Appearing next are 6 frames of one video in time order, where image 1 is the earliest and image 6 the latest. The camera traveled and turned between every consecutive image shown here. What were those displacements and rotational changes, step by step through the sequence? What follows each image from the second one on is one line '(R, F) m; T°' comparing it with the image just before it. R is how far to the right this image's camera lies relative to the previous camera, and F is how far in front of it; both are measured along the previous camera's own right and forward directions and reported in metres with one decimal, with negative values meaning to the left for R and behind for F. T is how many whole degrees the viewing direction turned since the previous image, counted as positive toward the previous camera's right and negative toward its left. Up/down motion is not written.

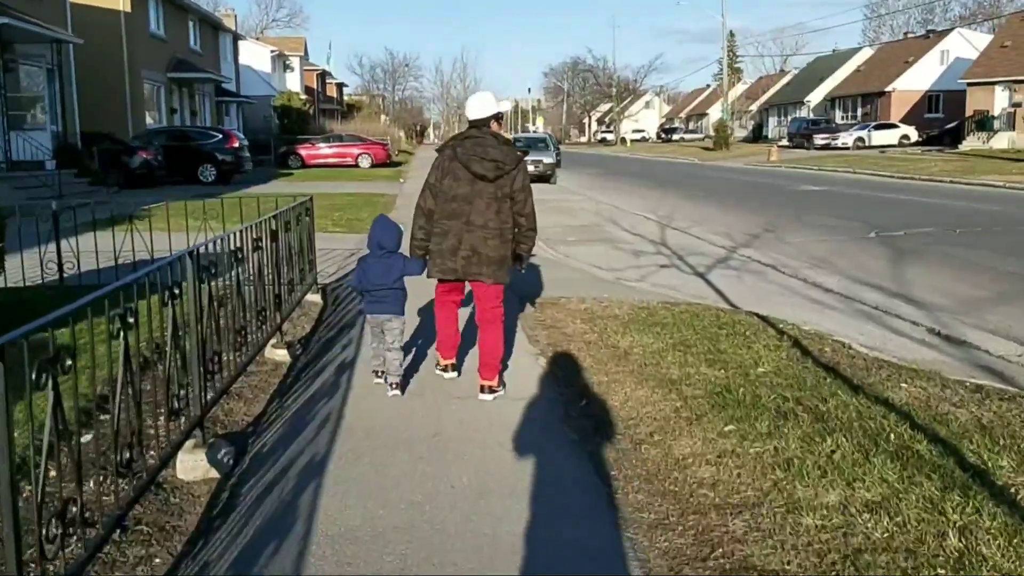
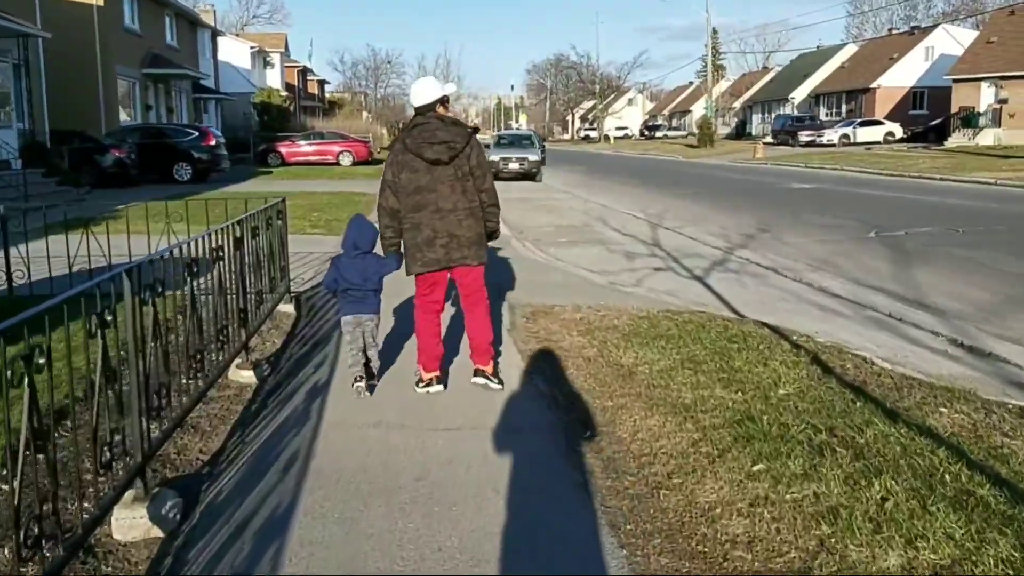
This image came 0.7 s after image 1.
(-0.1, +0.7) m; +1°
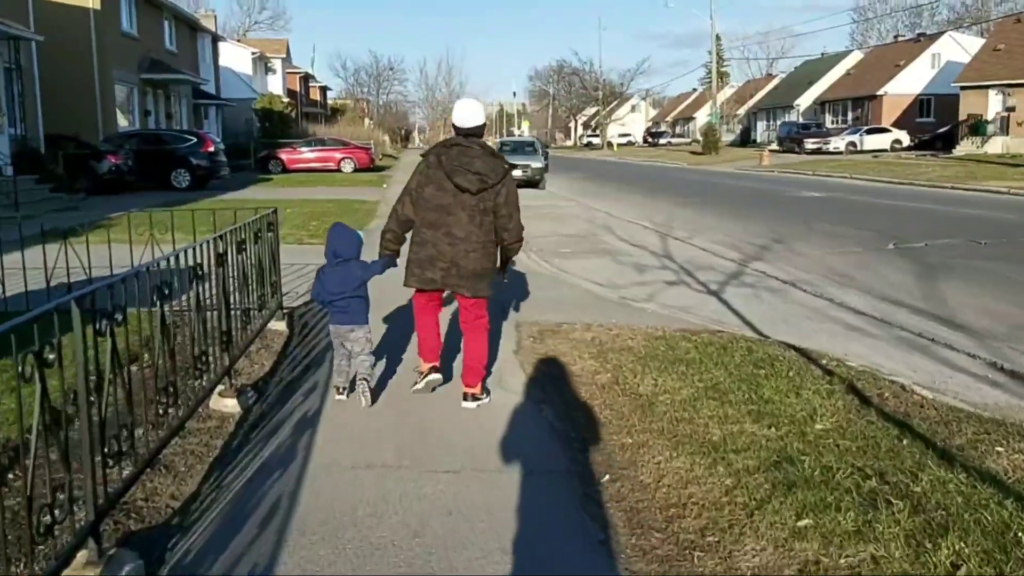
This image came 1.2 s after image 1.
(0.0, +0.5) m; 0°
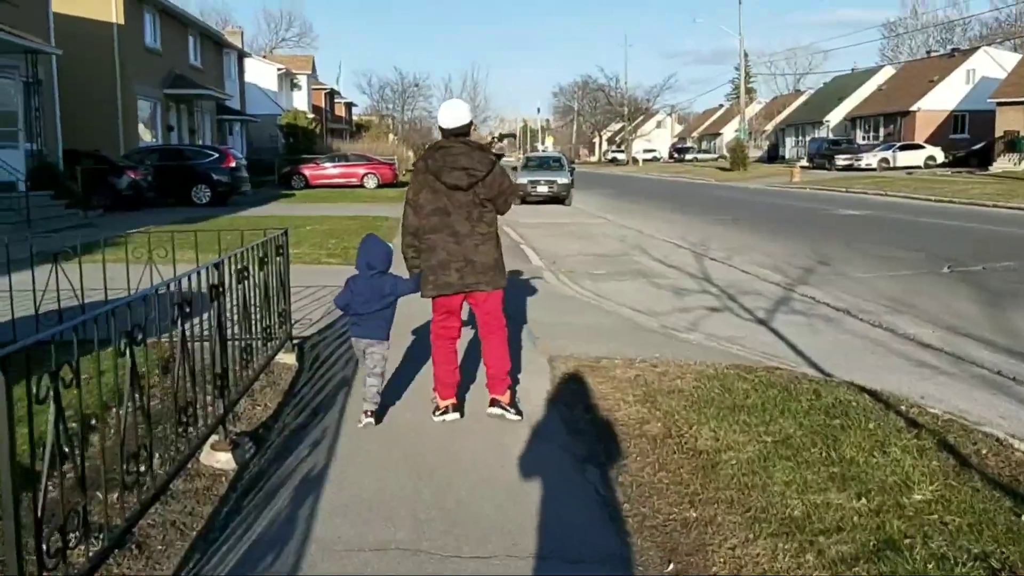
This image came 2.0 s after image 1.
(-0.1, +0.8) m; -1°
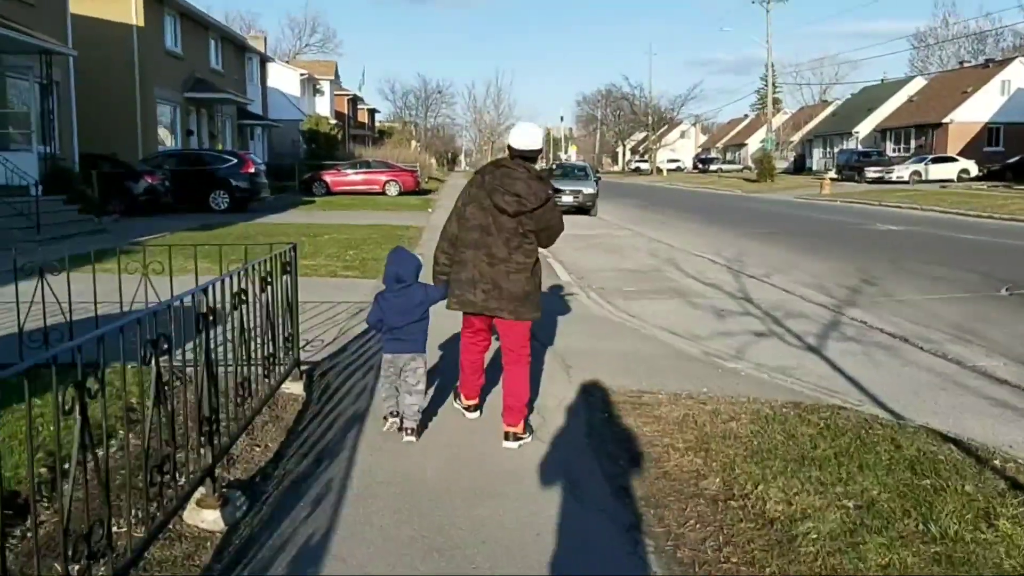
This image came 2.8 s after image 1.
(-0.1, +0.7) m; -1°
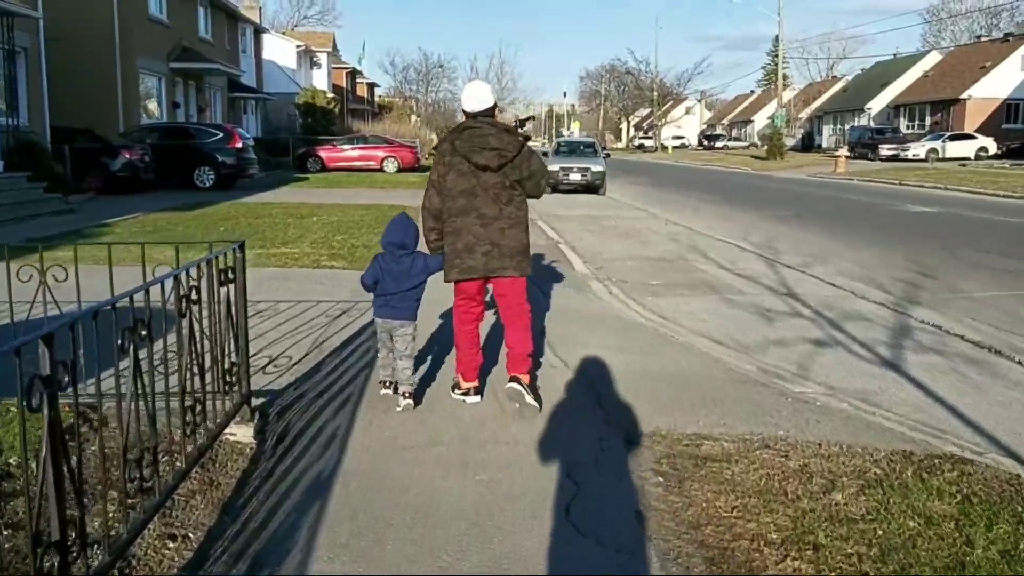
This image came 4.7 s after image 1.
(-0.1, +1.6) m; 0°
